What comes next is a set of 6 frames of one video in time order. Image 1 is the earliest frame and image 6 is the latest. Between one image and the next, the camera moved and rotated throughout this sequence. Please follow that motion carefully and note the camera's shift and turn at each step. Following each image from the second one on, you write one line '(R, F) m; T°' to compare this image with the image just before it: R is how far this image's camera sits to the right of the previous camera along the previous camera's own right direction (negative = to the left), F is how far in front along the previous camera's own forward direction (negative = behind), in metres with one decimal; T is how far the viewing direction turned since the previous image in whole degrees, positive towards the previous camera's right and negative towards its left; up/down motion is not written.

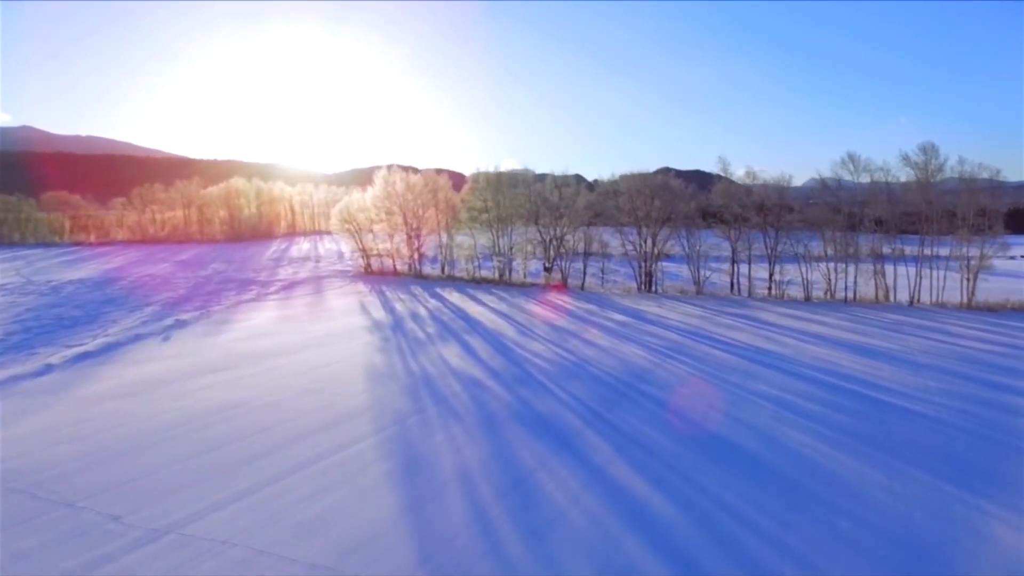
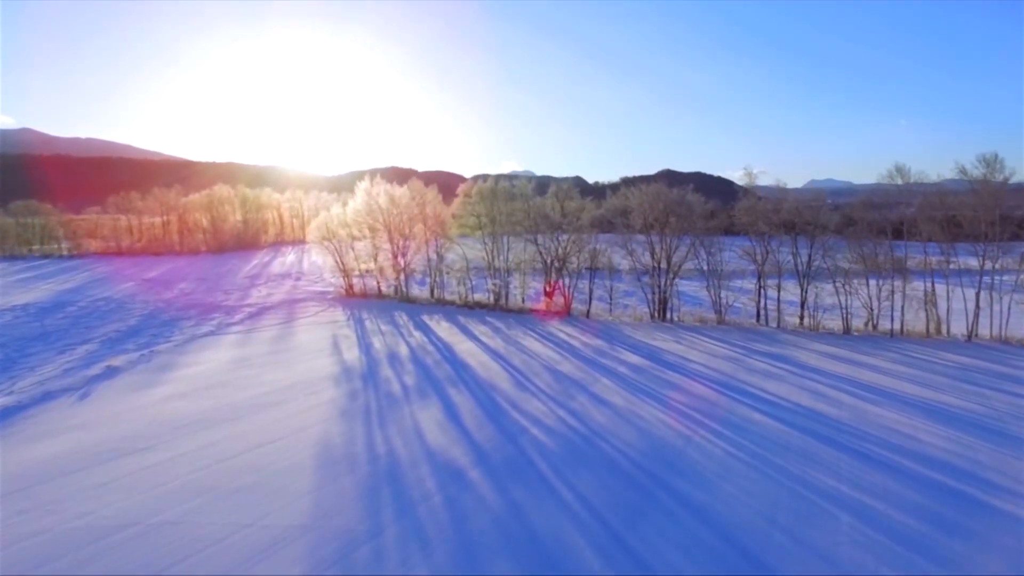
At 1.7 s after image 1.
(+0.2, +3.7) m; 0°
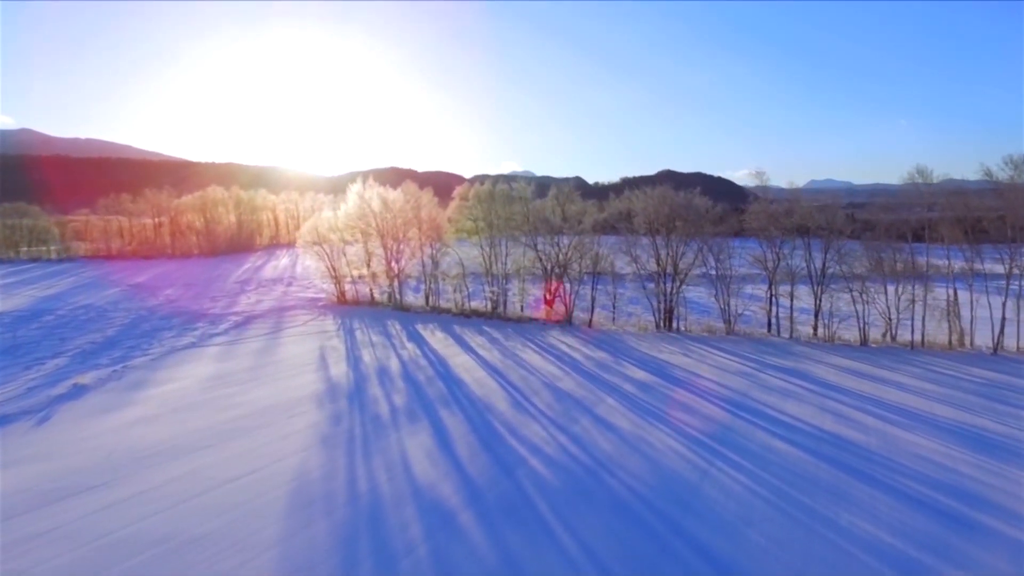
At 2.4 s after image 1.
(+0.1, +1.4) m; 0°
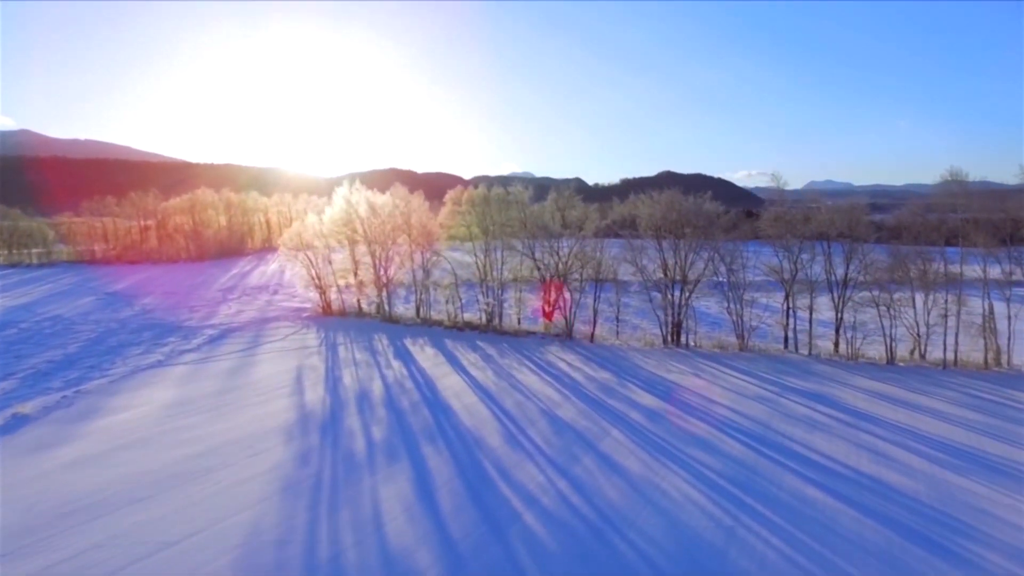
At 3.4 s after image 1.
(+0.2, +2.0) m; 0°
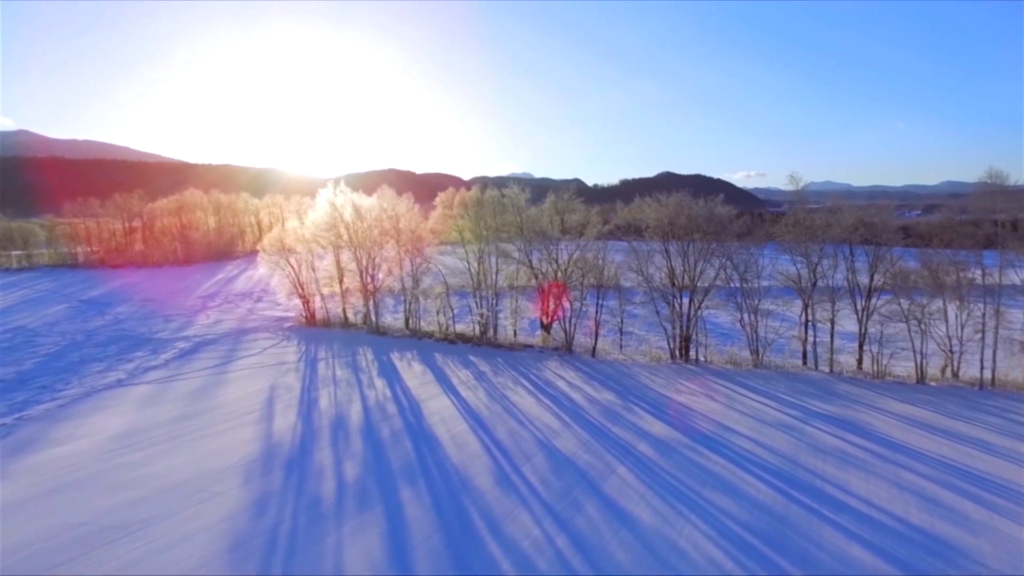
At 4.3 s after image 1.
(+0.1, +1.9) m; 0°
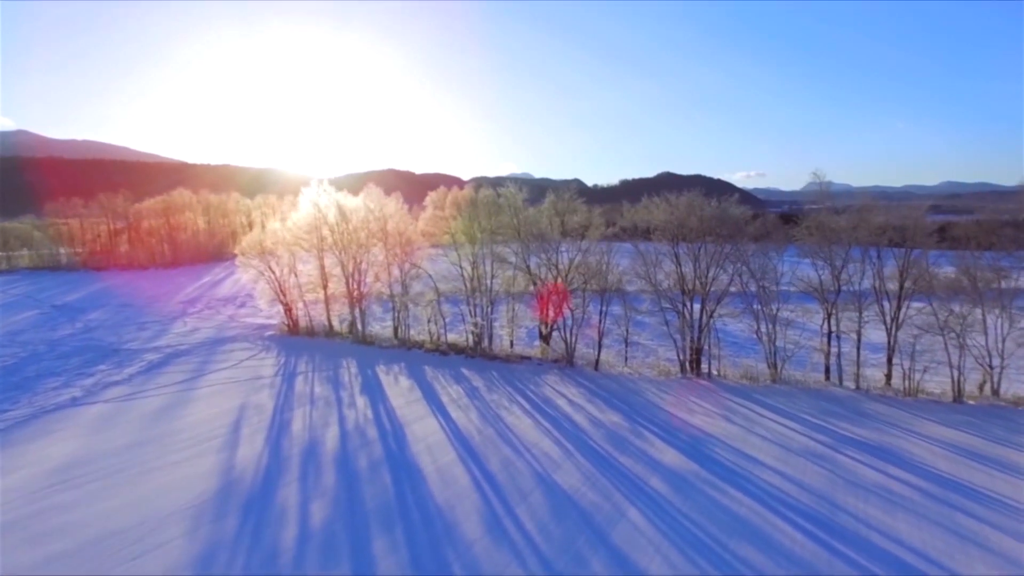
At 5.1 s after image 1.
(+0.1, +1.9) m; 0°
